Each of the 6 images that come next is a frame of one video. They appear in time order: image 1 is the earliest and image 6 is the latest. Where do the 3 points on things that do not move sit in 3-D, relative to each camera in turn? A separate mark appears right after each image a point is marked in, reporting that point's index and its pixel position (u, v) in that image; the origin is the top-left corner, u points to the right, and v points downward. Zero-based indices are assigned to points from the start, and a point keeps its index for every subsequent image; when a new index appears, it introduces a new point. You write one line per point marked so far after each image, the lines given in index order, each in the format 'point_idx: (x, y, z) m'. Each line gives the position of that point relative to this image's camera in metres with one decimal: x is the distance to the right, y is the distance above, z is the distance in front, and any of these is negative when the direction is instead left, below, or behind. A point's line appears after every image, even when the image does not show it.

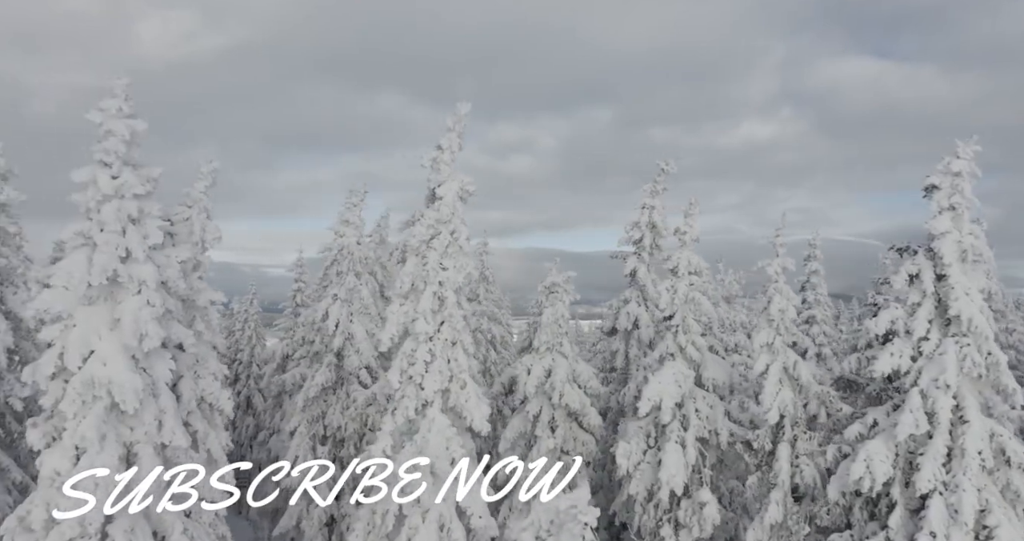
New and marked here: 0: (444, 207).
0: (-1.8, +1.7, +19.3) m
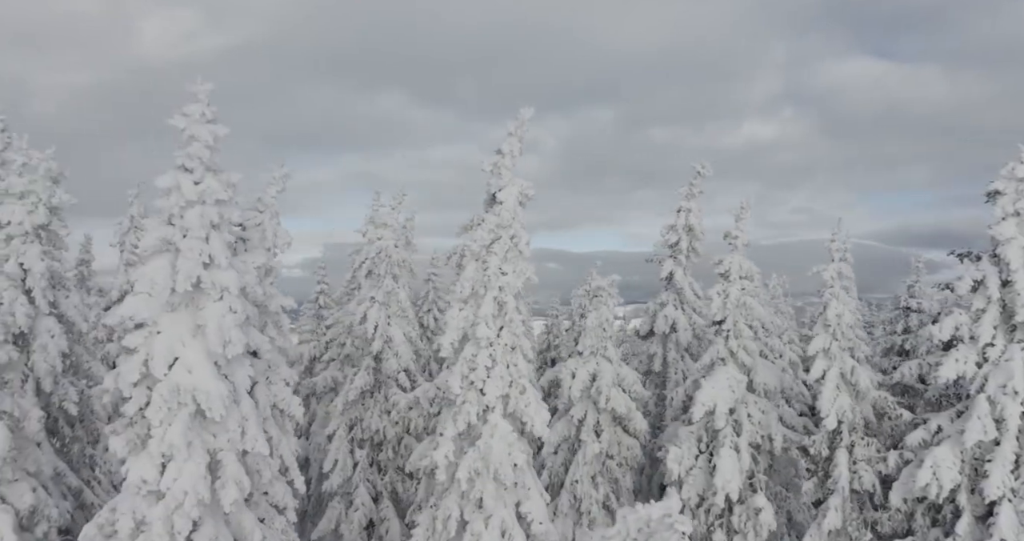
0: (-0.2, +1.6, +19.3) m
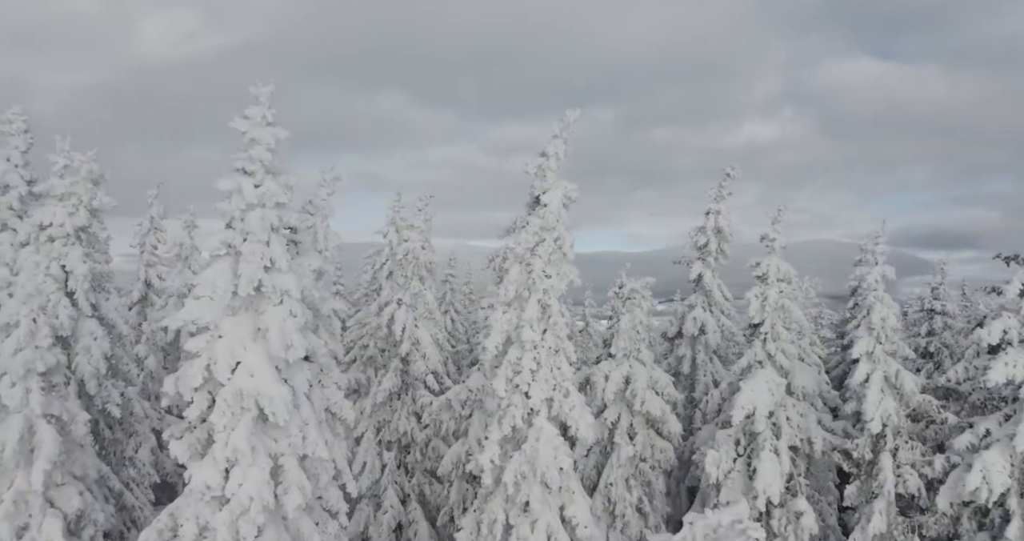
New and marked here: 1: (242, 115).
0: (+1.0, +1.5, +19.2) m
1: (-5.2, +3.0, +13.7) m
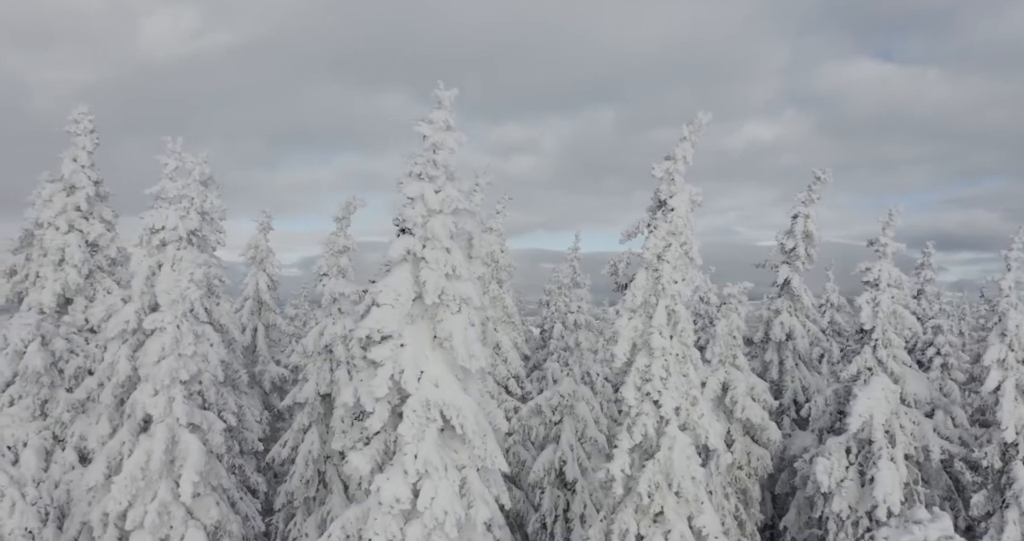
0: (+4.4, +1.4, +18.8) m
1: (-1.8, +2.9, +13.4) m
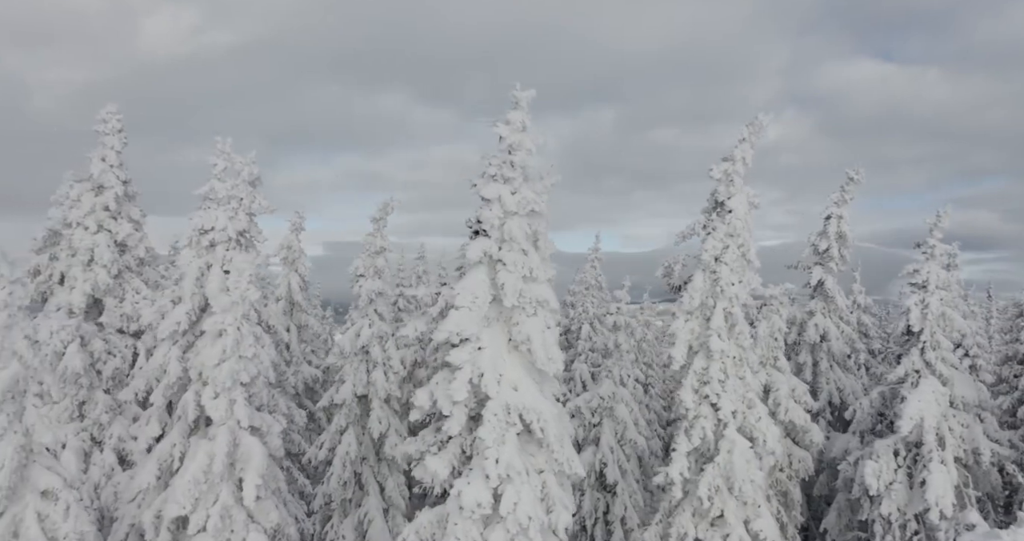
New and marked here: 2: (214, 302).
0: (+5.8, +1.3, +18.7) m
1: (-0.3, +2.8, +13.2) m
2: (-7.5, -0.8, +18.1) m
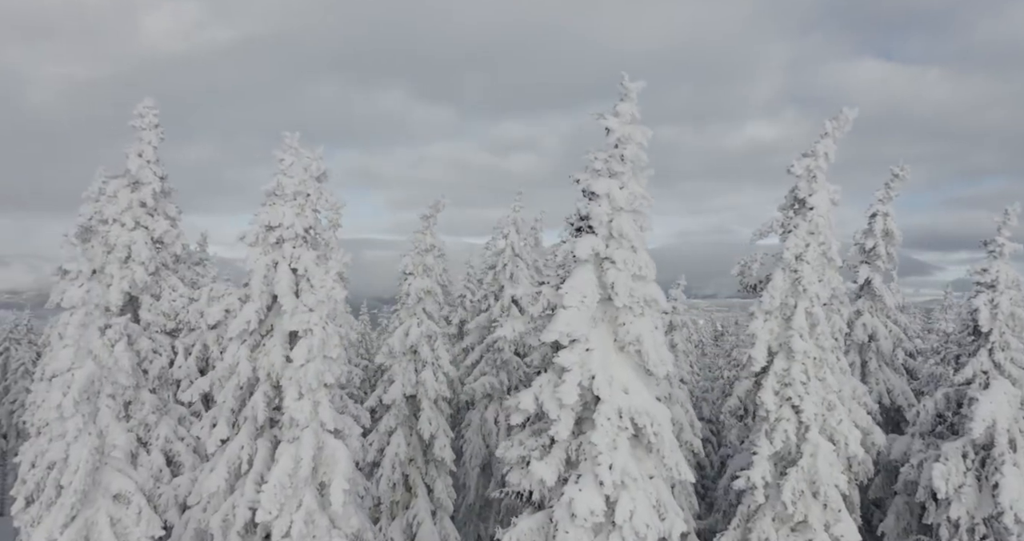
0: (+7.8, +1.3, +18.3) m
1: (+1.7, +2.8, +12.8) m
2: (-5.6, -0.8, +17.7) m
